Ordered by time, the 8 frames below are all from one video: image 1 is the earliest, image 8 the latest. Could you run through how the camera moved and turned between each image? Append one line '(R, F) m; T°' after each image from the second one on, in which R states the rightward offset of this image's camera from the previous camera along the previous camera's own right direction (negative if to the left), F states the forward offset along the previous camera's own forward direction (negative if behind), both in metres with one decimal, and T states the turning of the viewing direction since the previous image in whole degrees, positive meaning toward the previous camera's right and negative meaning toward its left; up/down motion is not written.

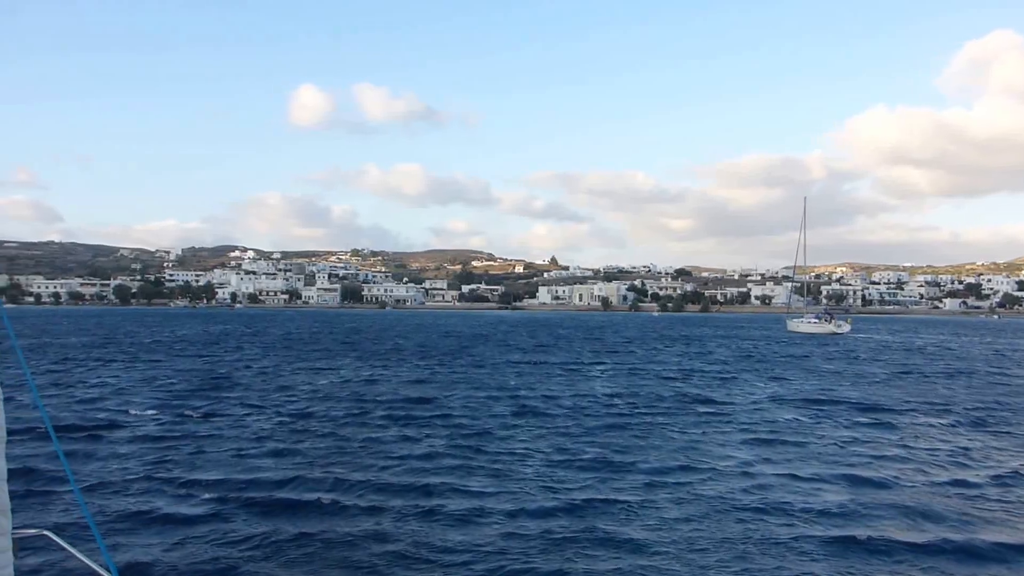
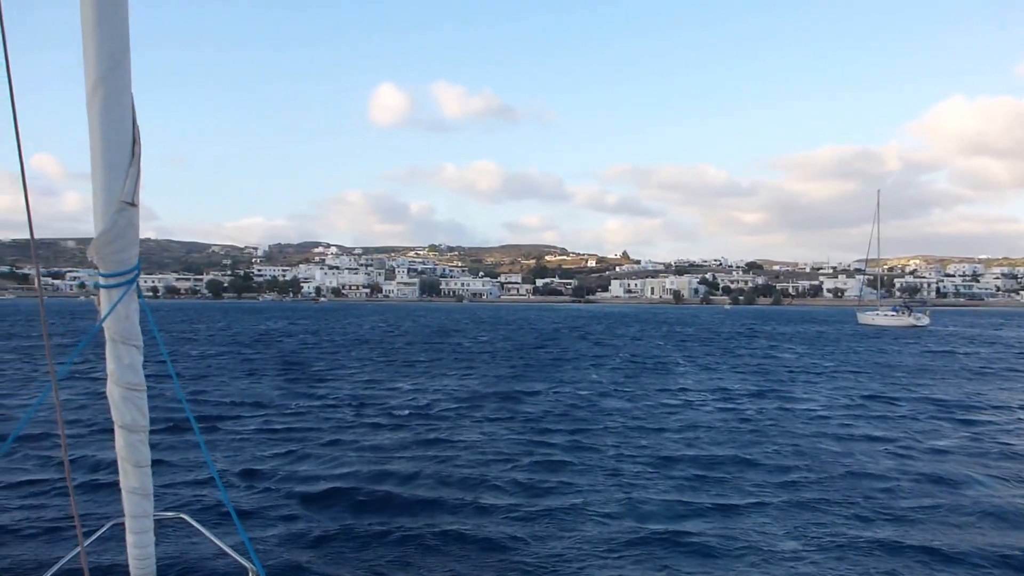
(-0.4, -0.8) m; -3°
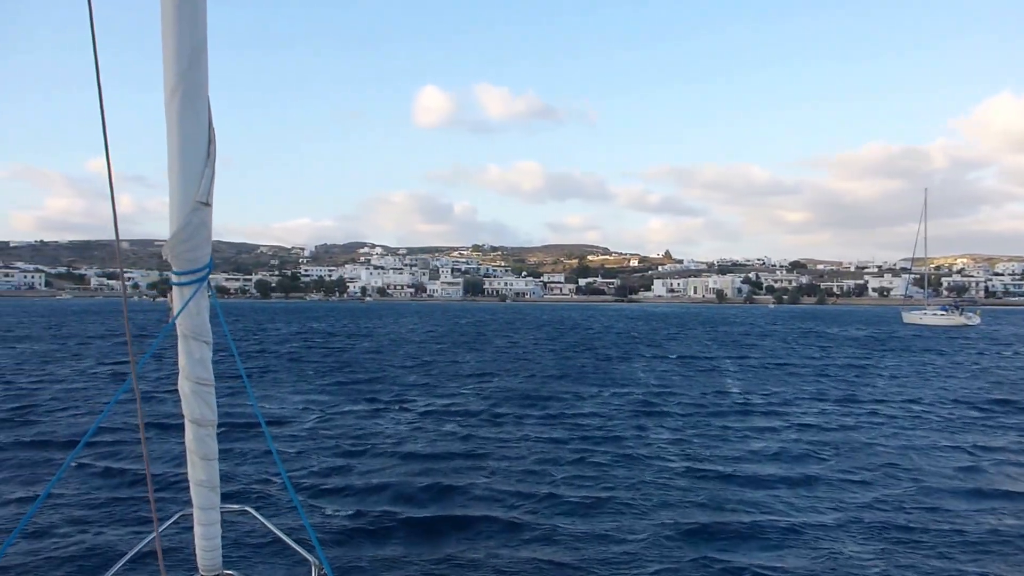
(-0.3, -0.2) m; -2°
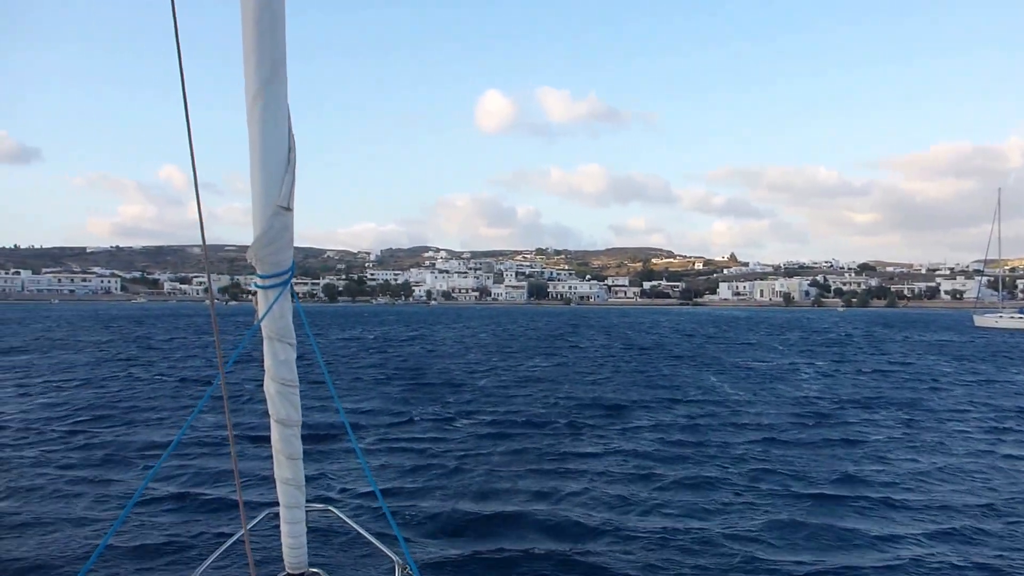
(-0.3, 0.0) m; -3°
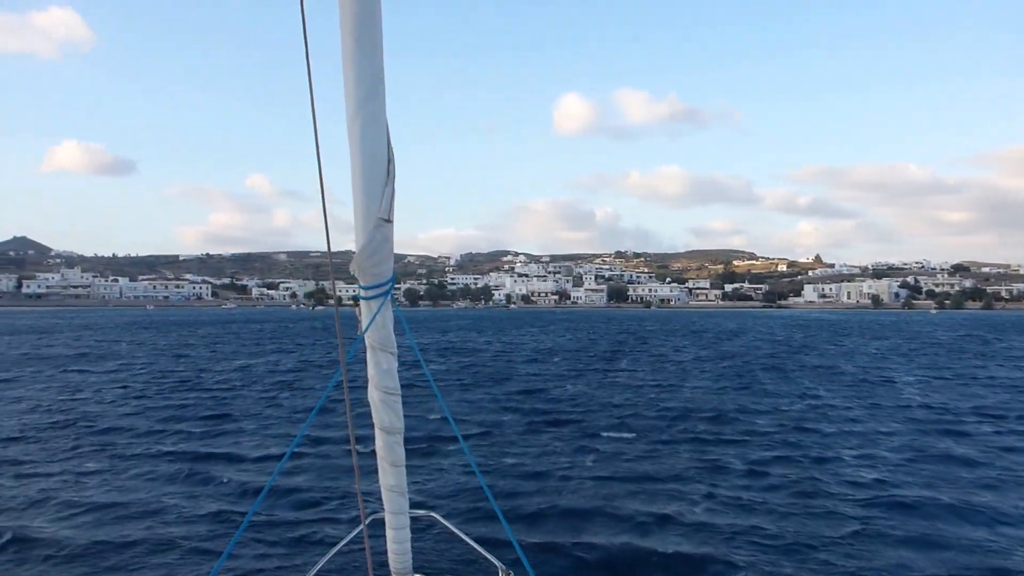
(-0.4, 0.0) m; -4°
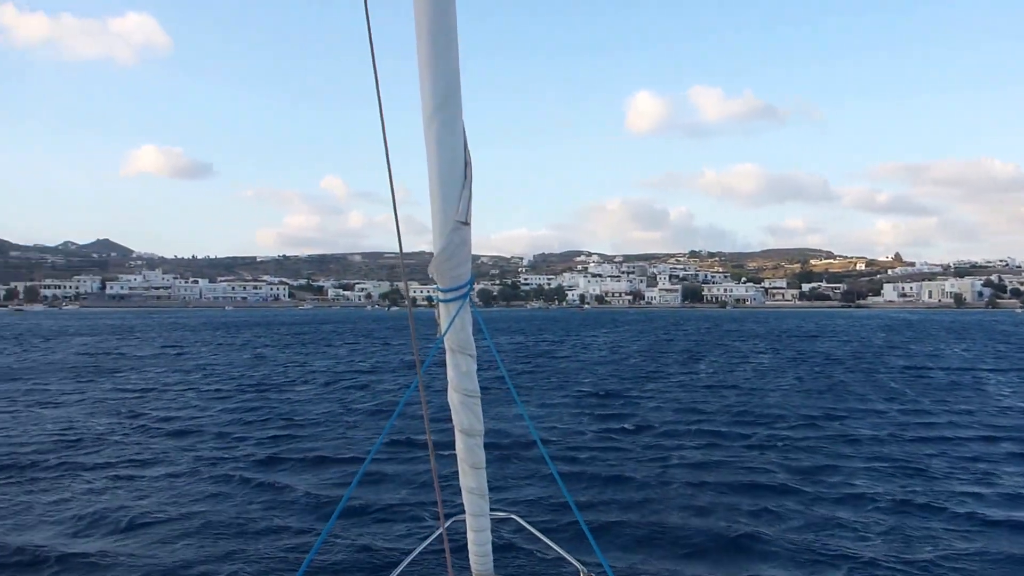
(-0.1, 0.0) m; -4°
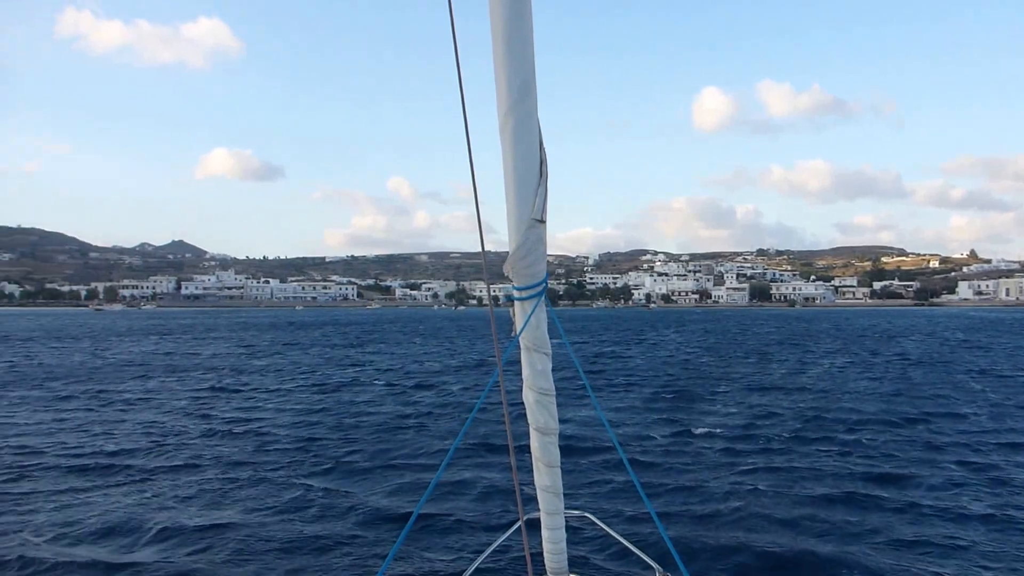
(-0.2, 0.0) m; -3°
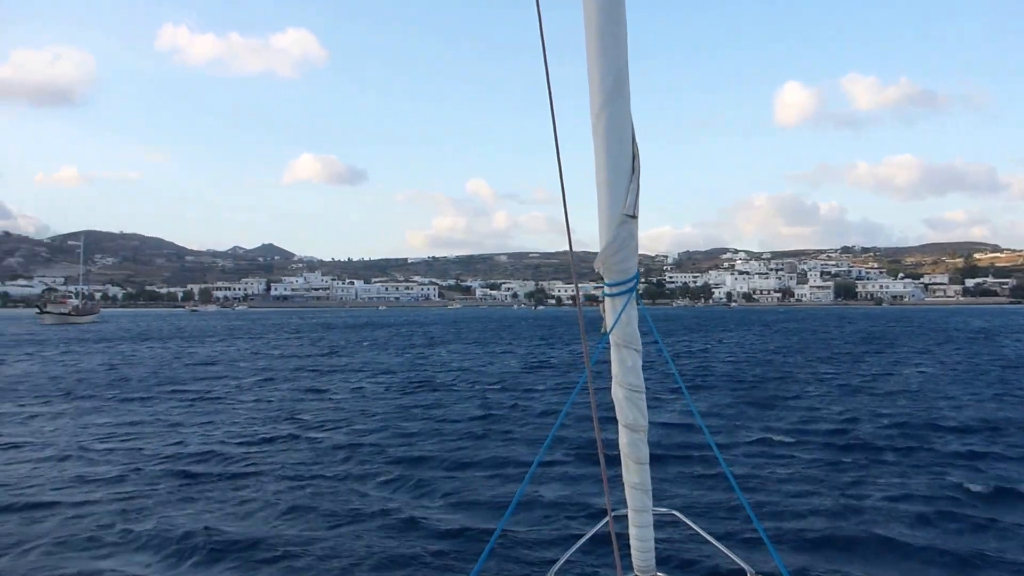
(-0.2, 0.0) m; -4°
